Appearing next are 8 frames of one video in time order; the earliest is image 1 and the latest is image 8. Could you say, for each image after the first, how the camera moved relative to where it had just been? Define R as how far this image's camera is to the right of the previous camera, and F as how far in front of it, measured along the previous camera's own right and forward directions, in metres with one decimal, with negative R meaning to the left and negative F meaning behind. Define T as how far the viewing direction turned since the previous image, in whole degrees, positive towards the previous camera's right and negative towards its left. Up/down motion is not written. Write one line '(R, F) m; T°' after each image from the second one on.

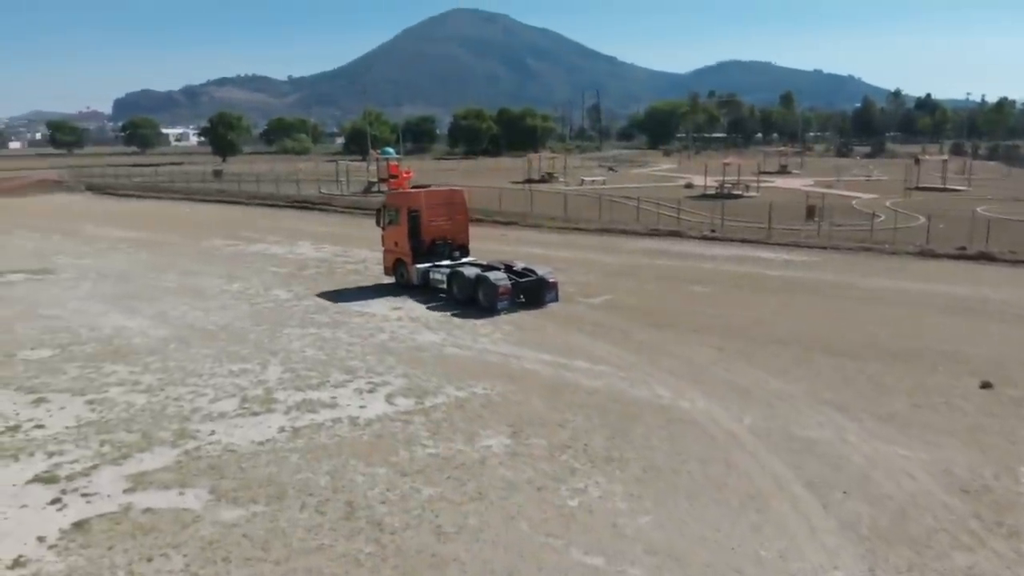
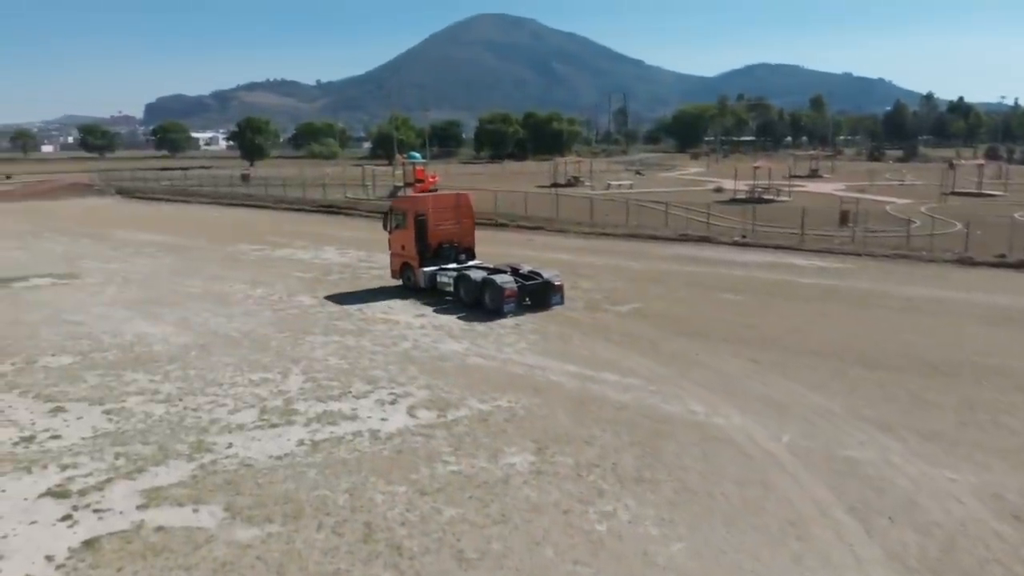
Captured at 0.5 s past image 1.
(0.0, +0.4) m; -2°
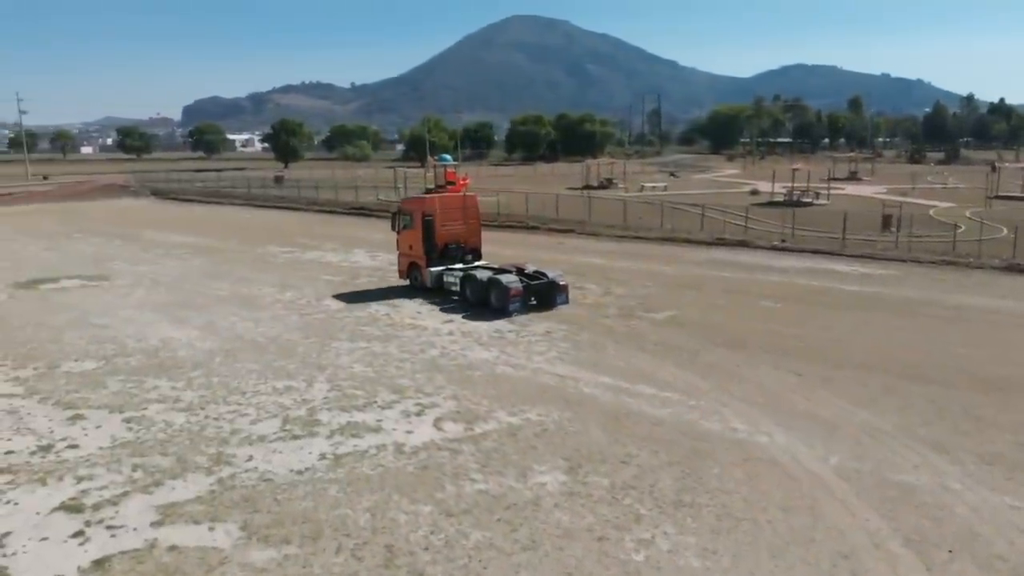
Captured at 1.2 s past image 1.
(0.0, +0.5) m; -2°
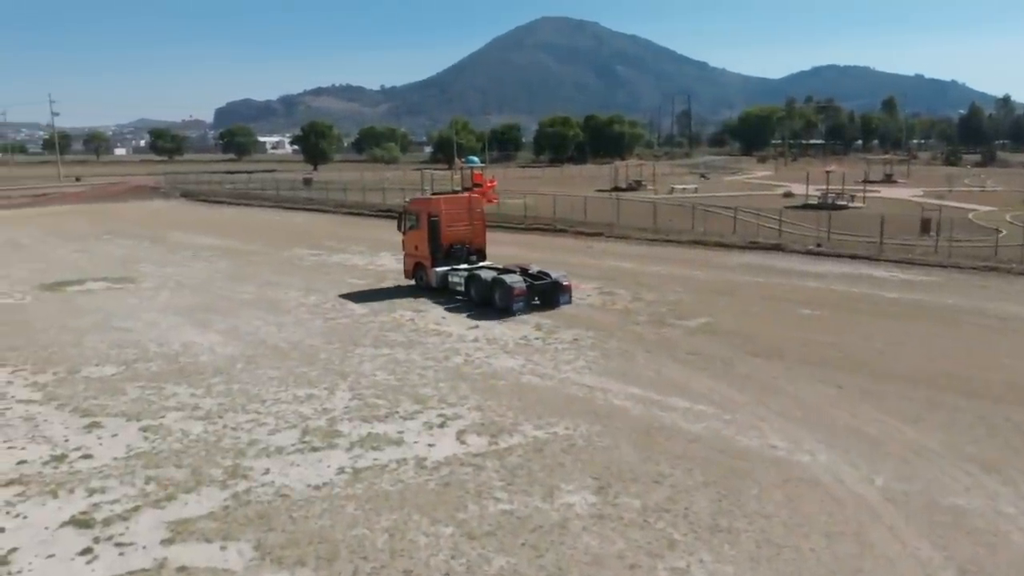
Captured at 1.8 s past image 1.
(0.0, +0.5) m; -2°
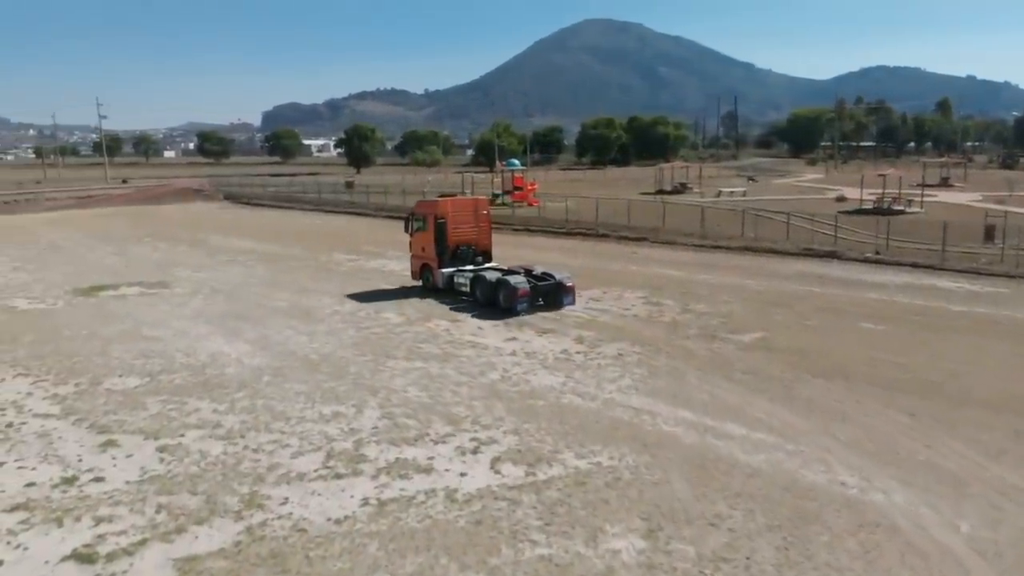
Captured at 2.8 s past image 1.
(0.0, +1.0) m; -2°
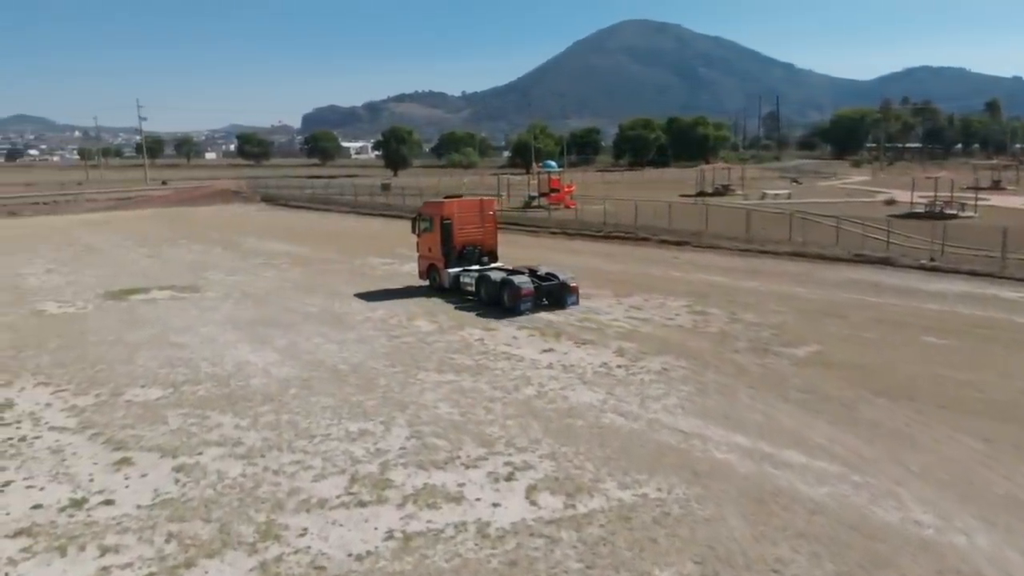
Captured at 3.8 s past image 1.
(0.0, +0.9) m; -2°
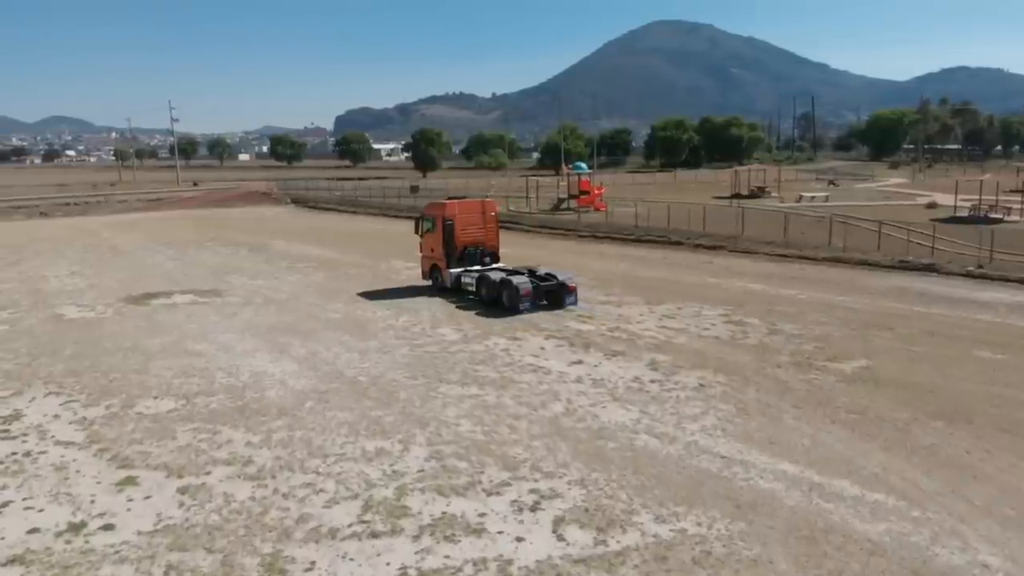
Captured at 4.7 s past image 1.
(0.0, +0.8) m; -2°
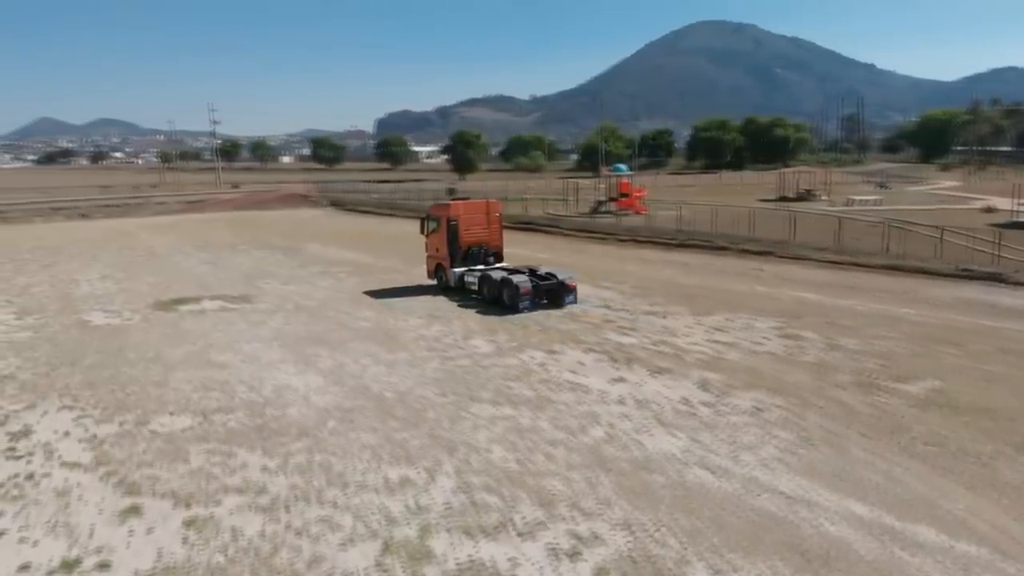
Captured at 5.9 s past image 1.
(0.0, +1.1) m; -2°
